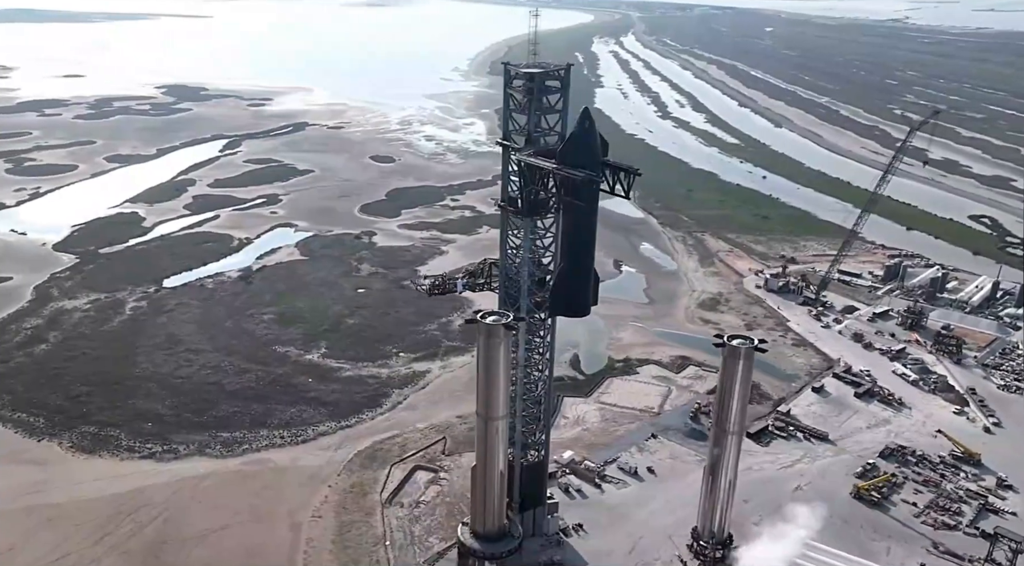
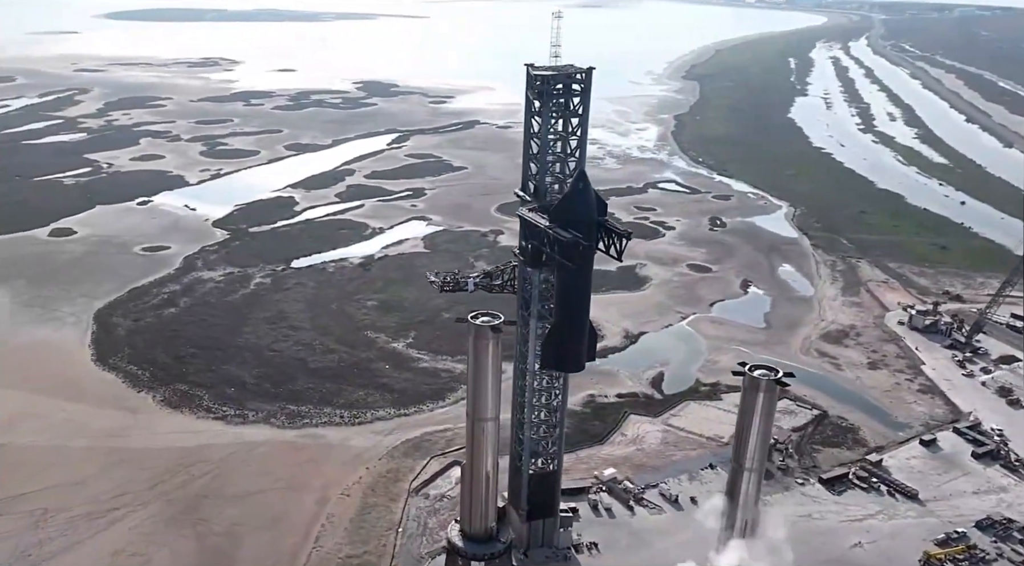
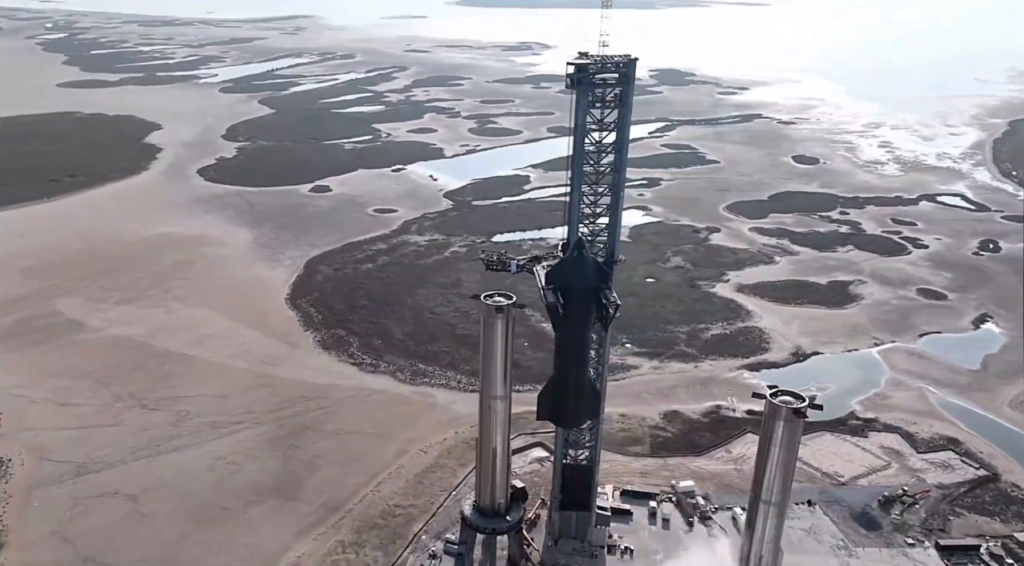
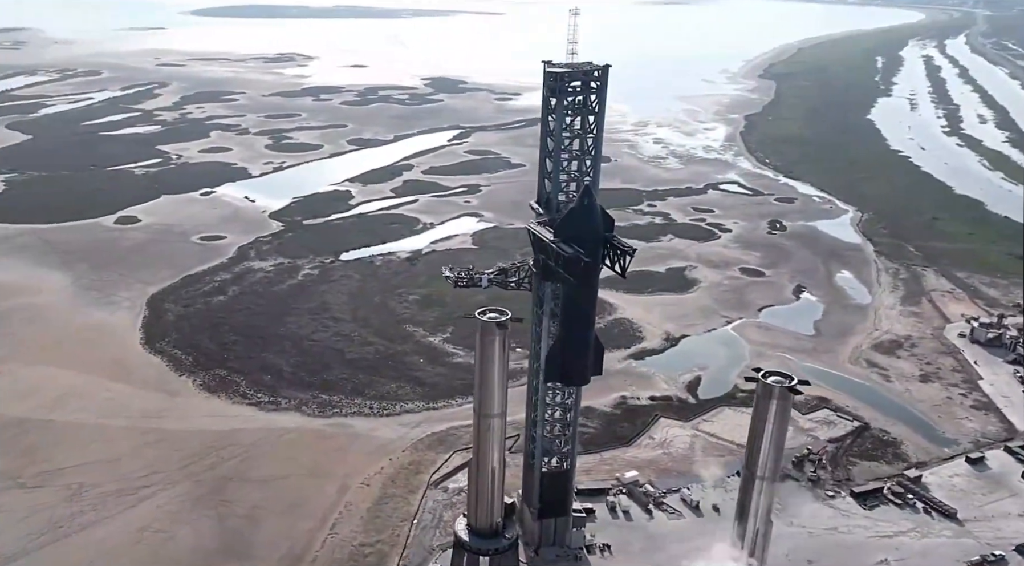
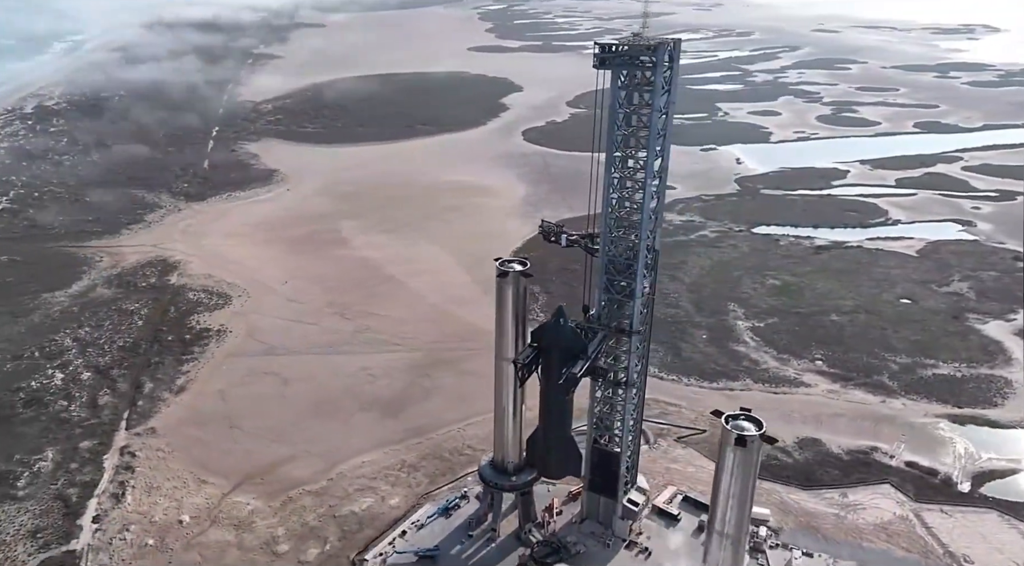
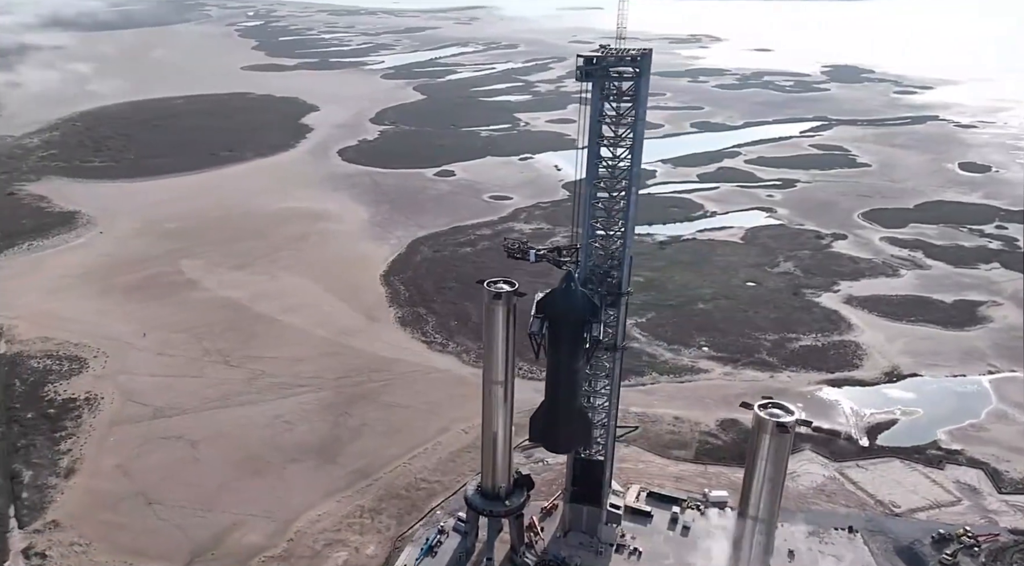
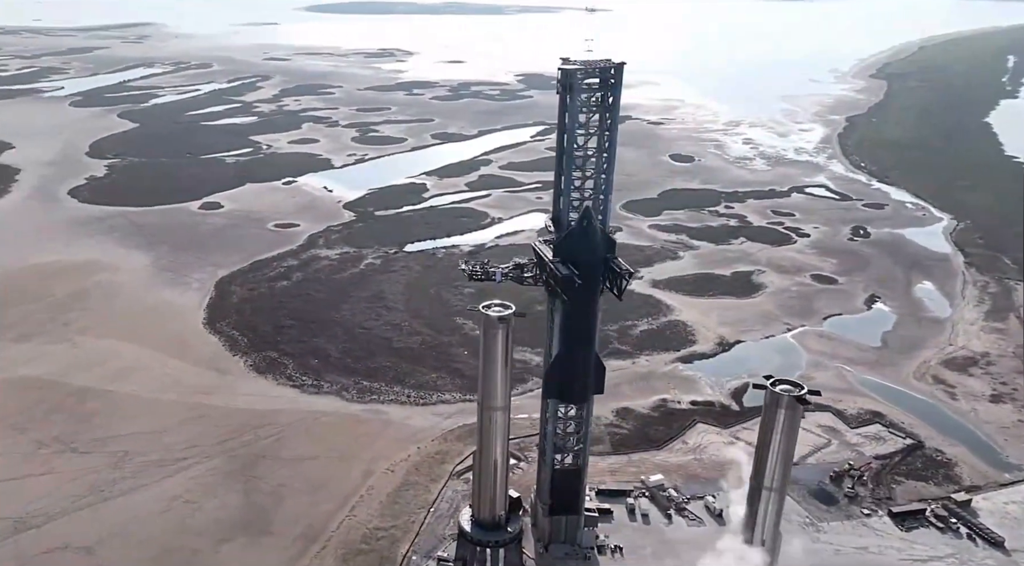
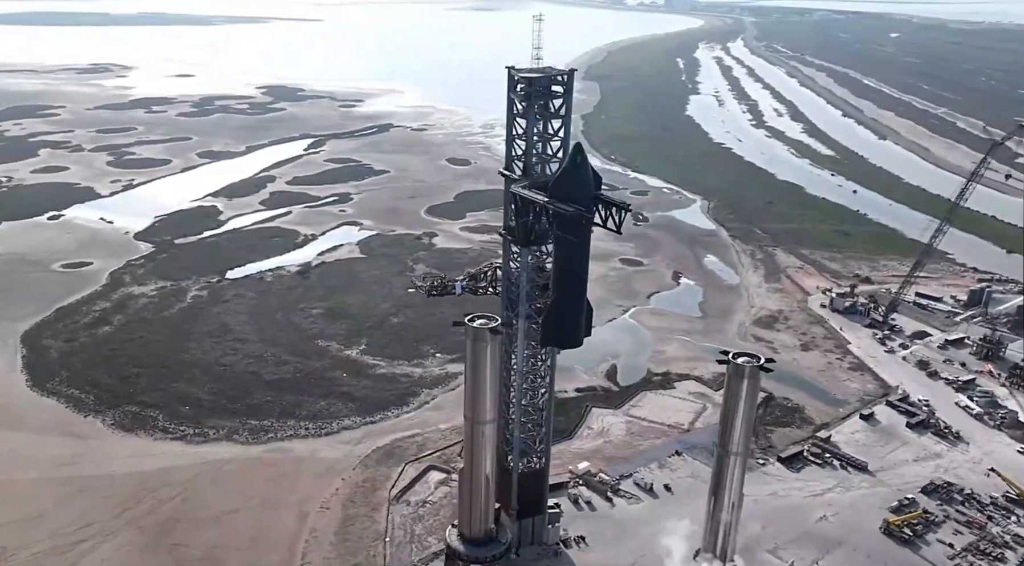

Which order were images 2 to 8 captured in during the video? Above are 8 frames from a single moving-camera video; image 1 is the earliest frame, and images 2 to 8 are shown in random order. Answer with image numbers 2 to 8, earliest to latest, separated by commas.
8, 2, 4, 7, 3, 6, 5
